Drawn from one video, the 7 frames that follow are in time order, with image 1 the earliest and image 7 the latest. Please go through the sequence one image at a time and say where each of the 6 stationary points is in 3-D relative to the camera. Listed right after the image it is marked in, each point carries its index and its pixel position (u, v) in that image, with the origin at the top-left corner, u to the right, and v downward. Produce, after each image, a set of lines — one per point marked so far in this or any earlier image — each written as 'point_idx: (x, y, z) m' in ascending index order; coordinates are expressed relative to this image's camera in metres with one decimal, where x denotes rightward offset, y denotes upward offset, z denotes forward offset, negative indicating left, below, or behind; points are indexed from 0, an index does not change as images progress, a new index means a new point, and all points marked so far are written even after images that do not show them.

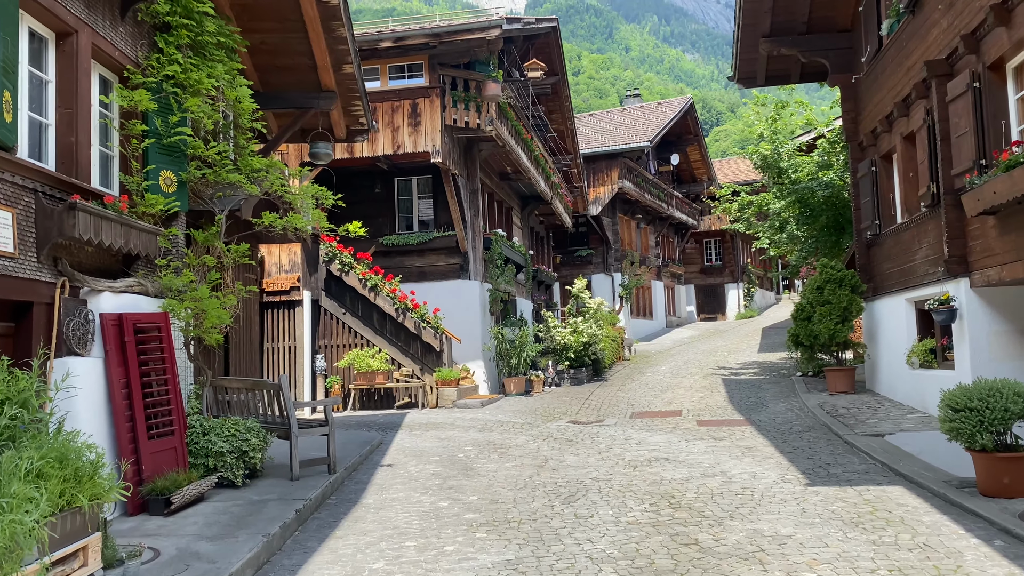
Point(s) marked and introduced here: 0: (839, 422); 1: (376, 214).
0: (+4.5, -1.8, +11.4) m
1: (-2.8, +1.6, +17.4) m
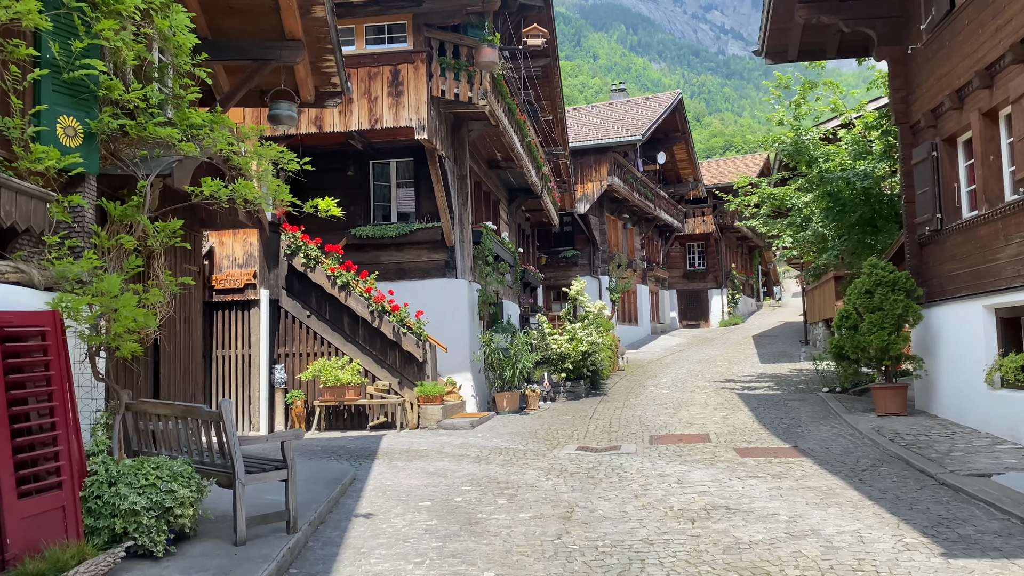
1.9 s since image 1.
0: (+4.5, -1.9, +9.3) m
1: (-3.0, +1.6, +15.1) m
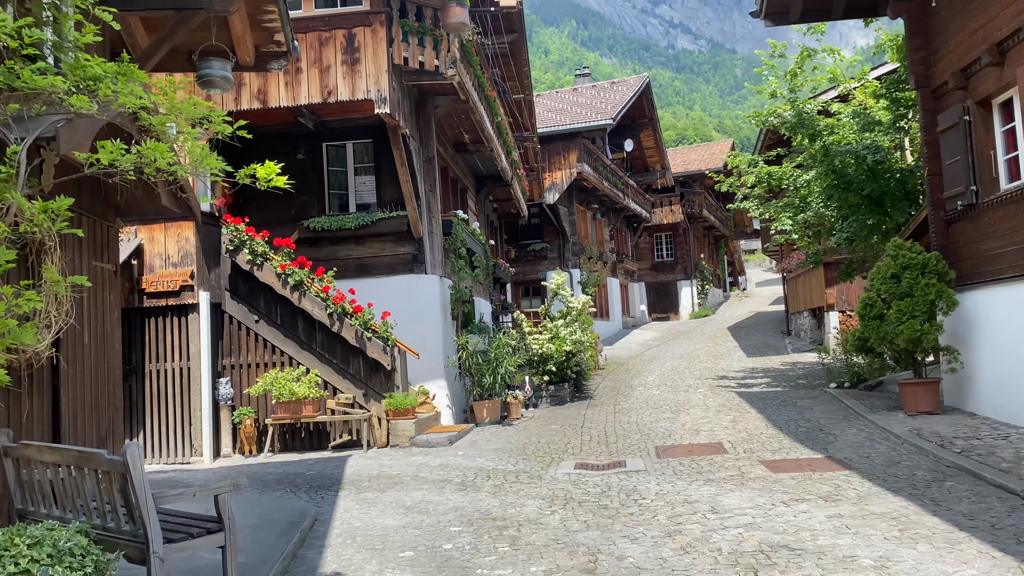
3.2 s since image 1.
0: (+4.5, -1.7, +8.0) m
1: (-3.4, +1.6, +13.3) m
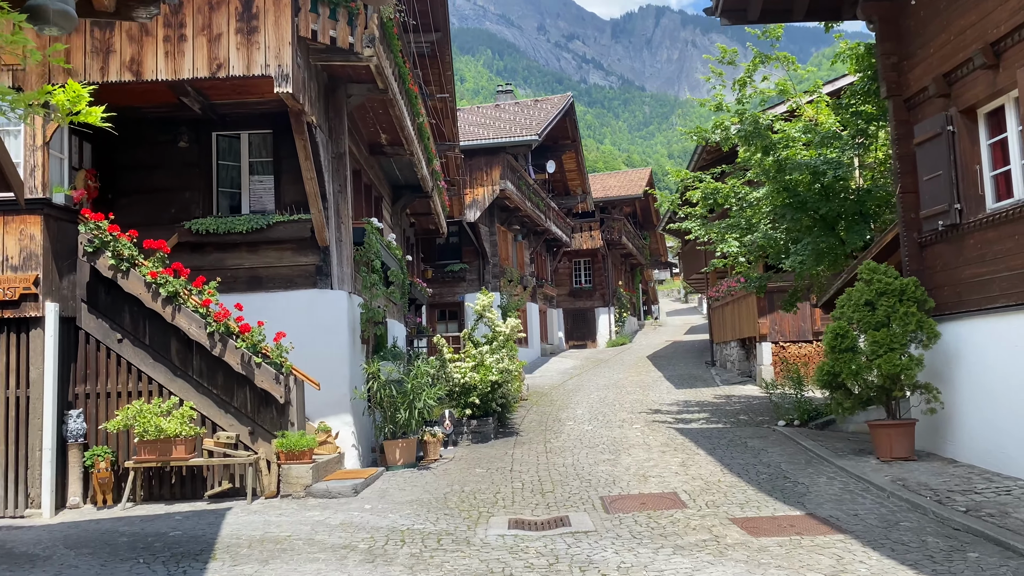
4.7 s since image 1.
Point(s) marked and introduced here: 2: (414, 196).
0: (+3.9, -1.9, +6.7) m
1: (-4.4, +1.4, +11.2) m
2: (-2.0, +1.9, +17.3) m
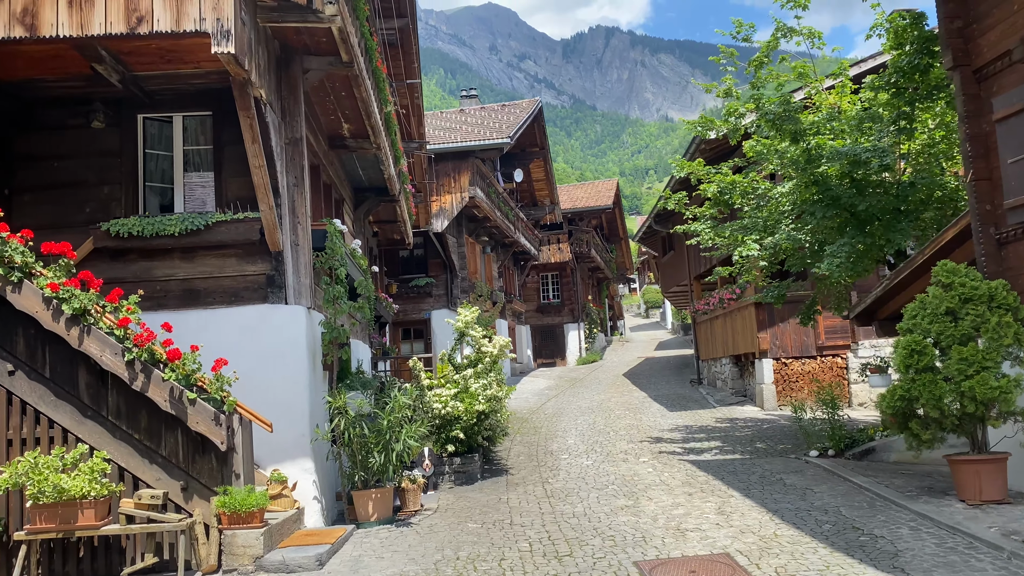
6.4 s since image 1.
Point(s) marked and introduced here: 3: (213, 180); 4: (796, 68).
0: (+4.1, -1.9, +4.9) m
1: (-4.5, +1.2, +9.1) m
2: (-2.4, +1.6, +15.3) m
3: (-3.3, +1.2, +9.2) m
4: (+4.2, +3.2, +12.2) m
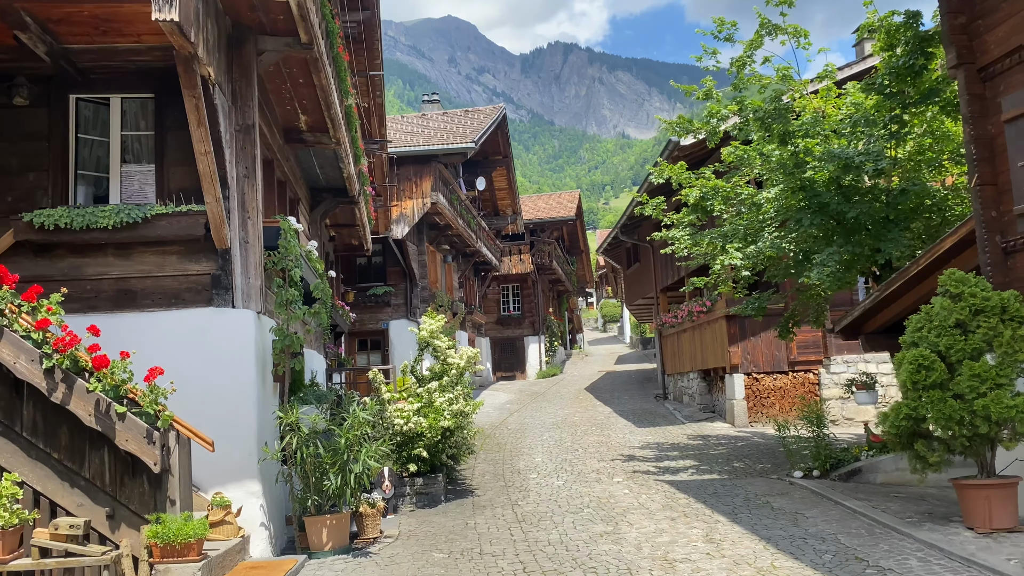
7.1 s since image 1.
0: (+4.0, -2.0, +4.4) m
1: (-4.8, +1.2, +8.1) m
2: (-3.0, +1.5, +14.4) m
3: (-3.6, +1.2, +8.3) m
4: (+3.8, +3.0, +11.7) m
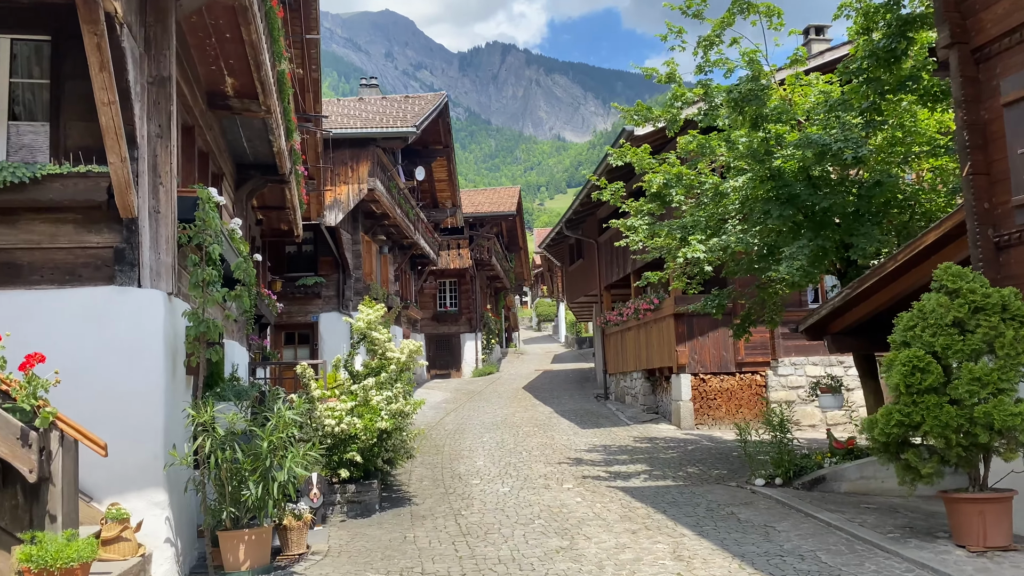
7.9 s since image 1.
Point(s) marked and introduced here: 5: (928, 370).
0: (+3.8, -1.9, +3.8) m
1: (-5.1, +1.5, +6.8) m
2: (-3.9, +1.7, +13.2) m
3: (-3.9, +1.4, +7.1) m
4: (+3.1, +3.1, +11.0) m
5: (+3.3, -0.7, +6.7) m
